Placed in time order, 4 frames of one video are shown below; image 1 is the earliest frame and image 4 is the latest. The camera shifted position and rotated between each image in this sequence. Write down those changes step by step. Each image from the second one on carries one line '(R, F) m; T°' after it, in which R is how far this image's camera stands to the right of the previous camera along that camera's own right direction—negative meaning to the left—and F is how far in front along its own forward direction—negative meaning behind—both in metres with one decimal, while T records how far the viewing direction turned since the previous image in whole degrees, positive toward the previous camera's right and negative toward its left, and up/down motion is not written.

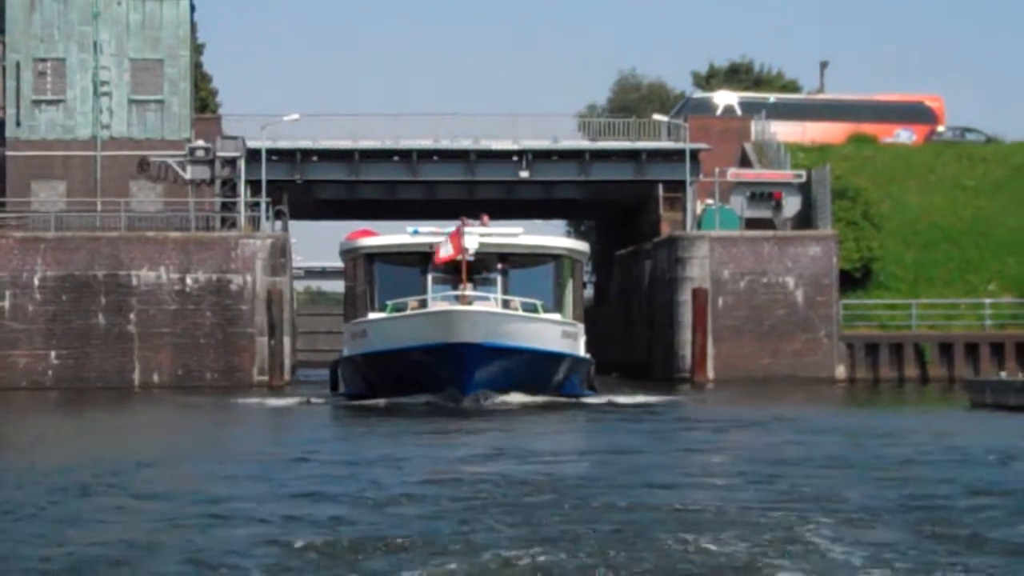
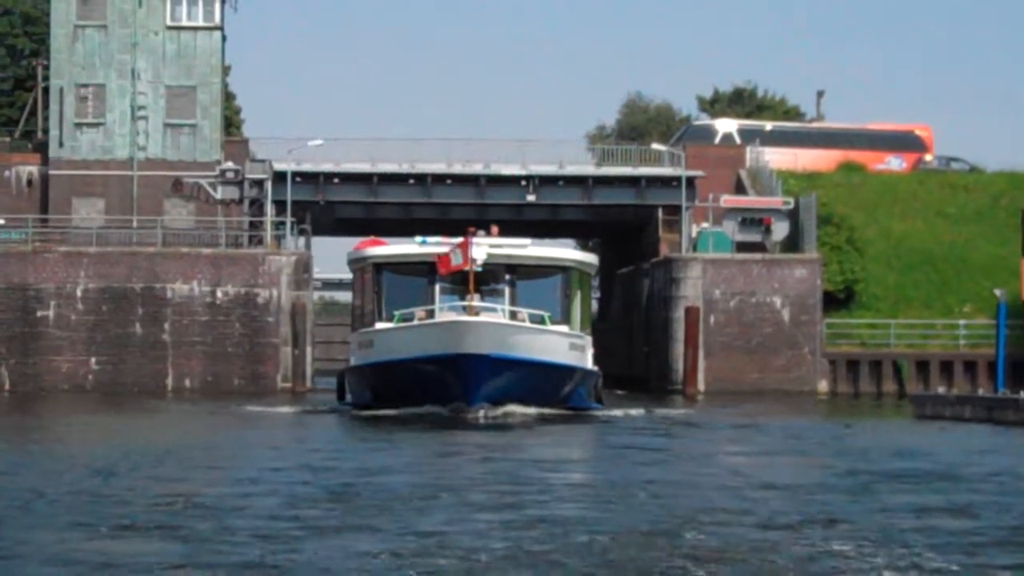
(+0.2, -3.0) m; 0°
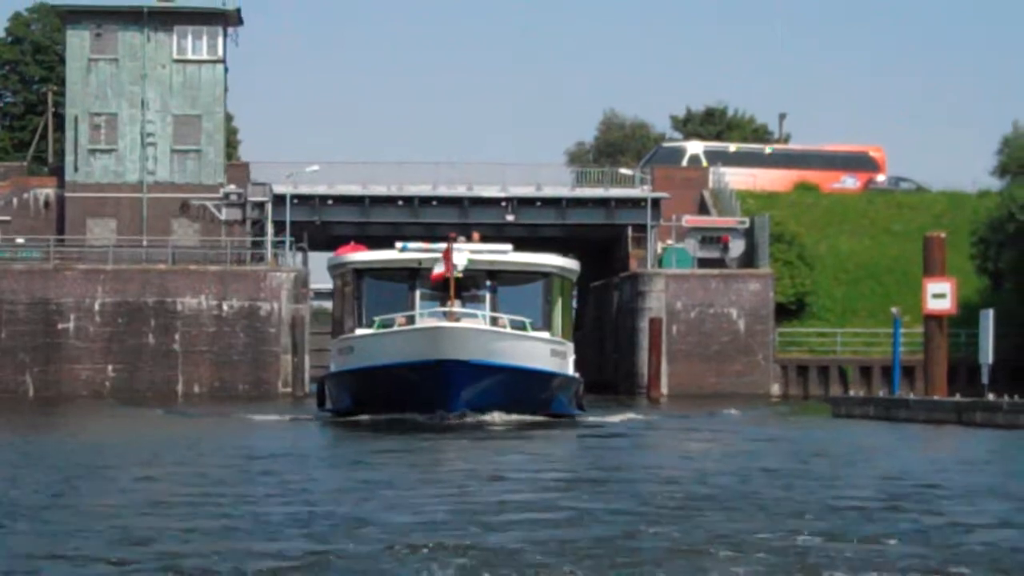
(+0.2, -4.0) m; 0°
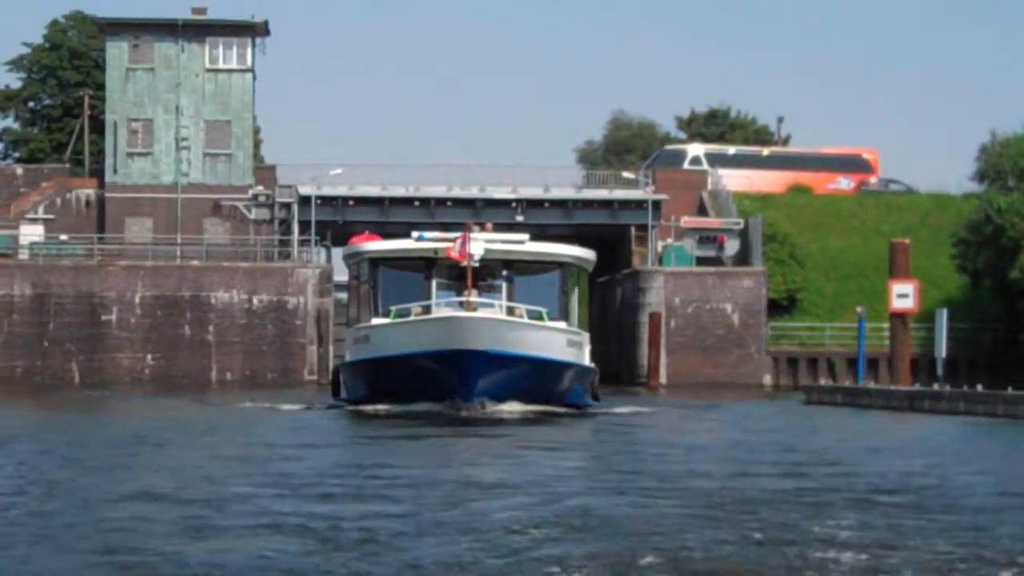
(+0.1, -3.4) m; 0°
